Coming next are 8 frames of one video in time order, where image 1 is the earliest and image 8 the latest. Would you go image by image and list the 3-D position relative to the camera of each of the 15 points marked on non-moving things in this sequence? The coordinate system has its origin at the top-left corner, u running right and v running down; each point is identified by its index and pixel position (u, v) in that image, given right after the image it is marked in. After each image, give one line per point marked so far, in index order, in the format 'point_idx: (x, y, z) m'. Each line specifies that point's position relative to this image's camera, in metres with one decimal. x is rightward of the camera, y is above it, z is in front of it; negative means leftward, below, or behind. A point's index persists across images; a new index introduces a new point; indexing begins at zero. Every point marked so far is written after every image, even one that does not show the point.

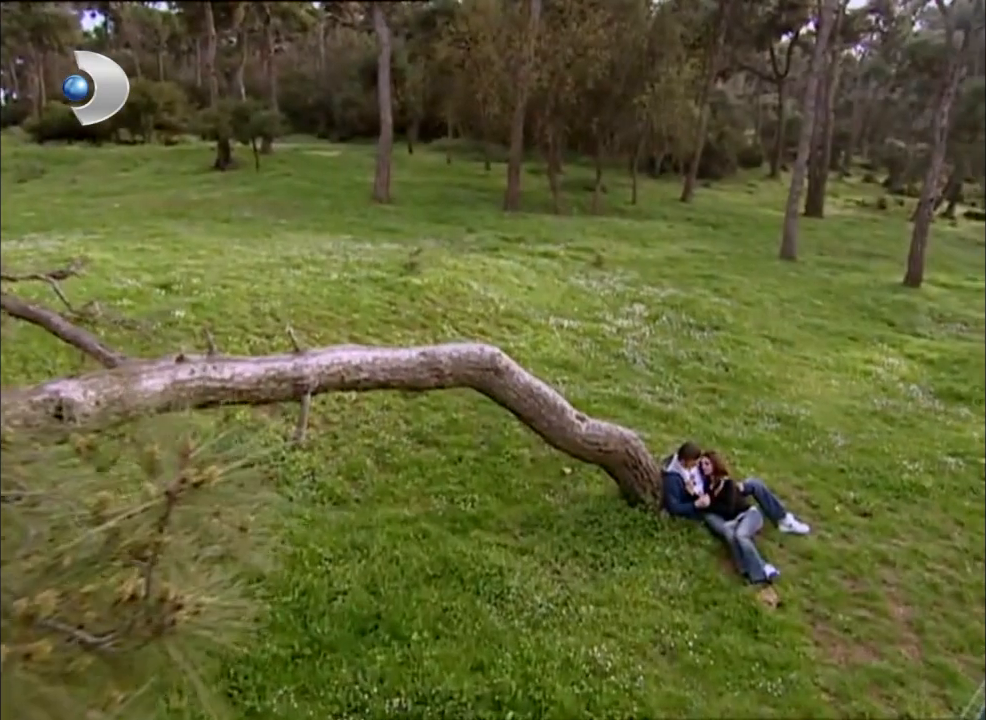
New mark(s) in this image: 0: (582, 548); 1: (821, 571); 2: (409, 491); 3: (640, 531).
0: (+0.9, -1.9, +7.2) m
1: (+3.3, -2.1, +7.1) m
2: (-1.0, -1.6, +8.6) m
3: (+1.5, -1.8, +7.4) m
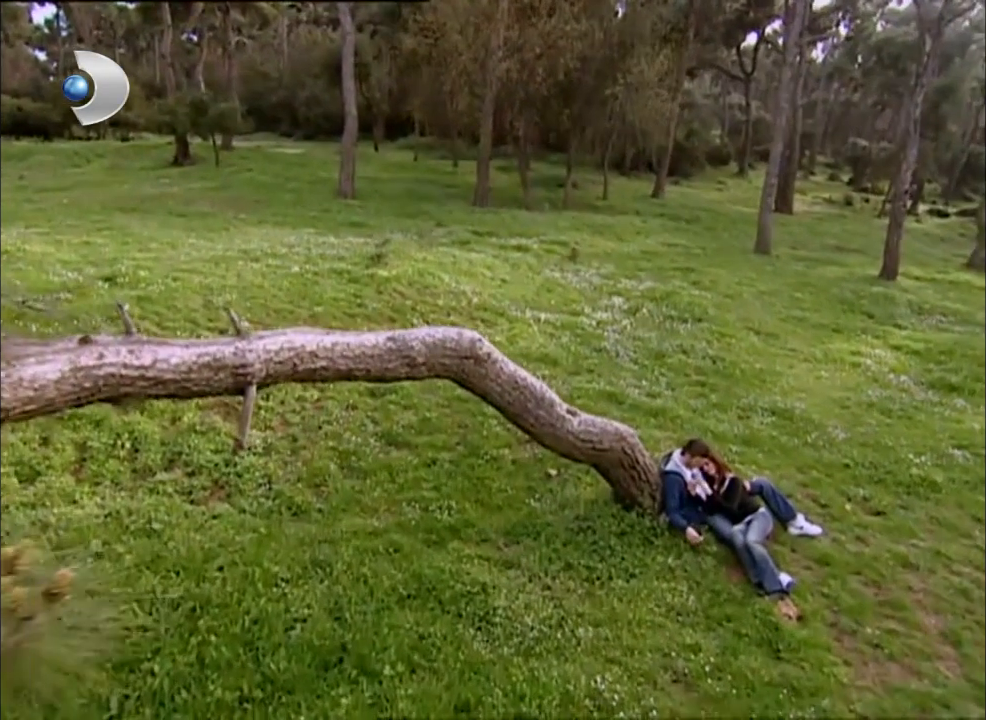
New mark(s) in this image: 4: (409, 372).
0: (+0.7, -1.8, +6.4) m
1: (+3.2, -2.0, +6.4) m
2: (-1.2, -1.5, +7.7) m
3: (+1.3, -1.7, +6.6) m
4: (-0.7, -0.1, +5.4) m
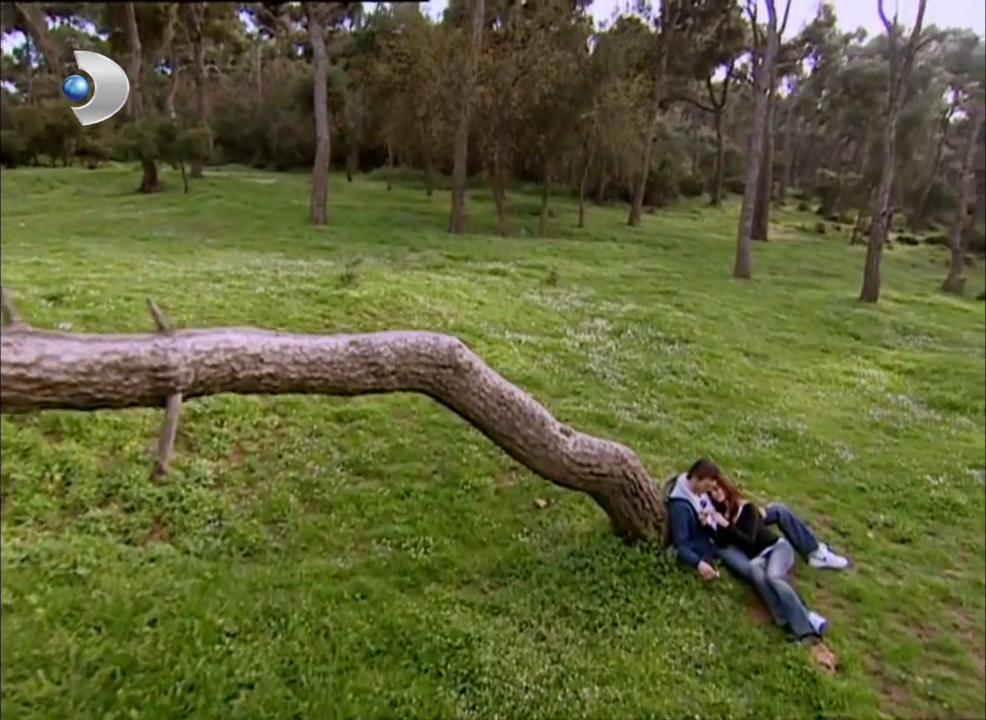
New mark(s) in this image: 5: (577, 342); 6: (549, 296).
0: (+0.6, -1.9, +5.5) m
1: (+3.0, -2.0, +5.6) m
2: (-1.4, -1.7, +6.7) m
3: (+1.2, -1.8, +5.7) m
4: (-0.8, -0.1, +4.6) m
5: (+1.6, +0.3, +13.4) m
6: (+1.3, +1.5, +17.3) m
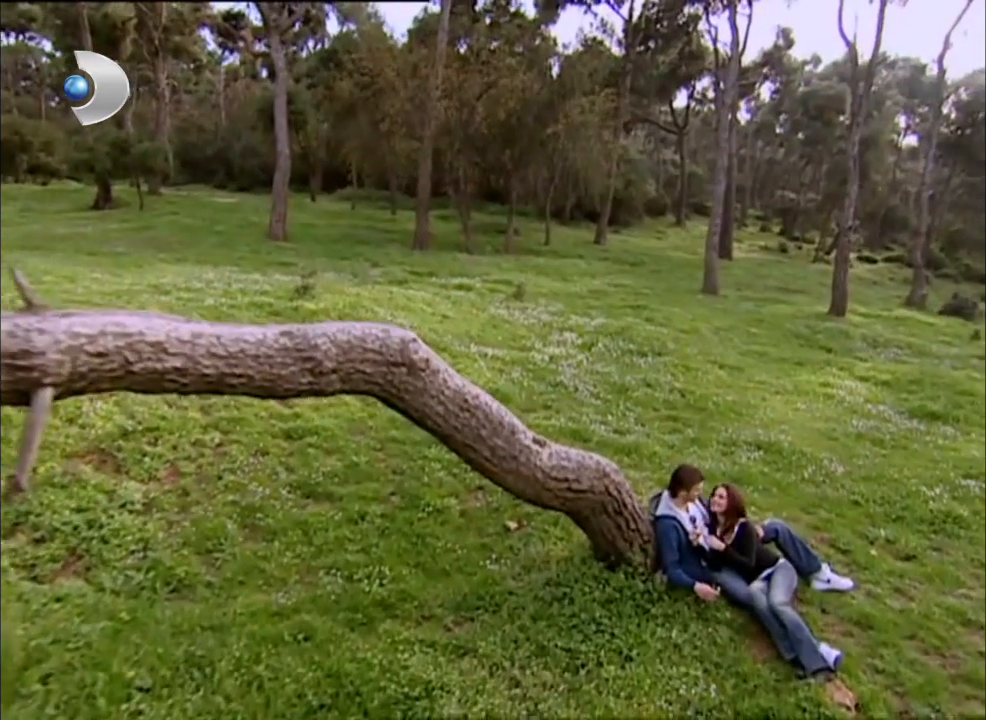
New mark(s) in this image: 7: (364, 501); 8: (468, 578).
0: (+0.4, -1.9, +4.8) m
1: (+2.8, -2.0, +4.9) m
2: (-1.7, -1.7, +5.9) m
3: (+1.0, -1.8, +5.0) m
4: (-1.0, -0.1, +3.8) m
5: (+0.9, +0.1, +12.8) m
6: (+0.5, +1.2, +16.7) m
7: (-1.2, -1.4, +6.9) m
8: (-0.2, -1.7, +5.7) m
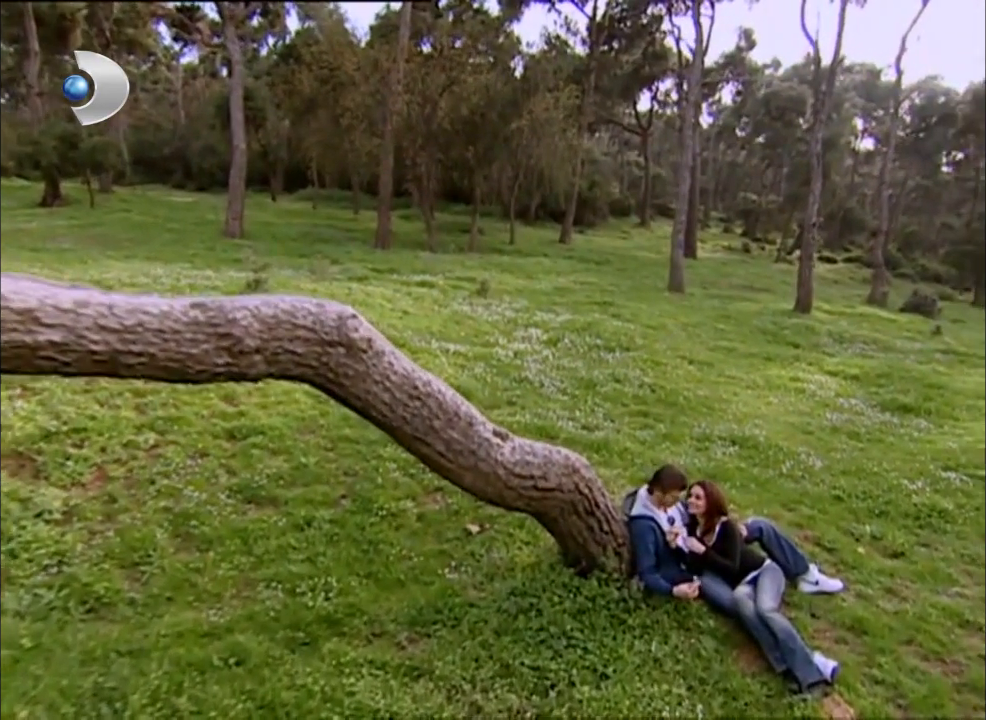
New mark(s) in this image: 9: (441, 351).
0: (+0.1, -1.8, +4.3) m
1: (+2.5, -1.9, +4.5) m
2: (-2.0, -1.6, +5.3) m
3: (+0.7, -1.6, +4.5) m
4: (-1.2, 0.0, +3.2) m
5: (+0.3, +0.2, +12.3) m
6: (-0.3, +1.2, +16.2) m
7: (-1.6, -1.3, +6.3) m
8: (-0.5, -1.7, +5.2) m
9: (-0.8, +0.1, +11.4) m
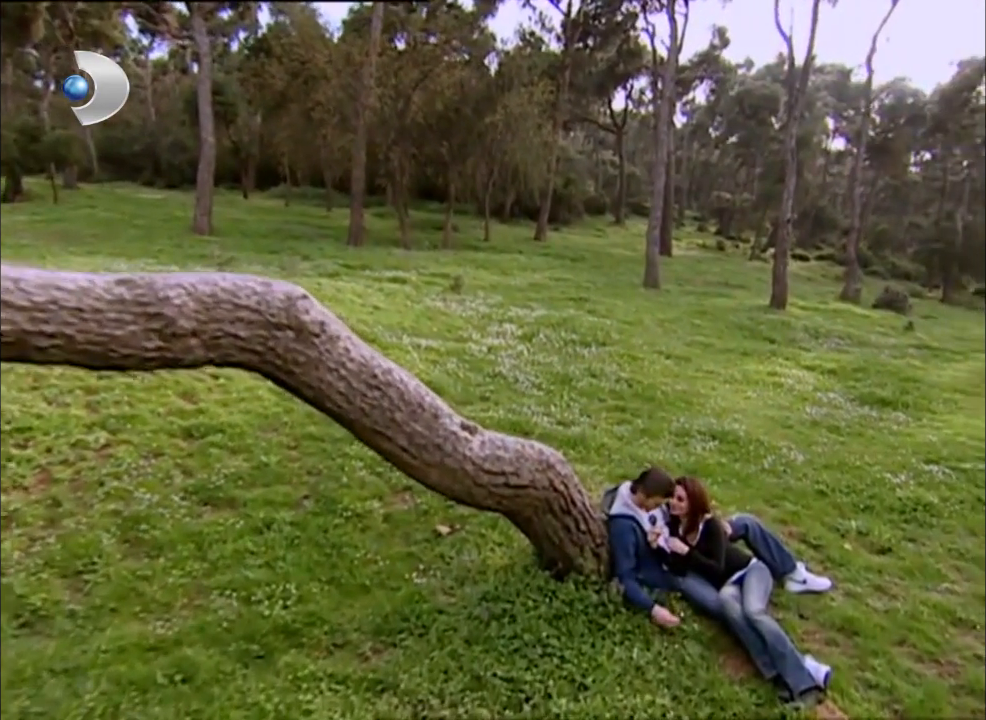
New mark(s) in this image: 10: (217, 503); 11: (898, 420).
0: (0.0, -1.7, +3.9) m
1: (+2.4, -1.8, +4.3) m
2: (-2.2, -1.6, +4.9) m
3: (+0.5, -1.6, +4.2) m
4: (-1.3, 0.0, +2.9) m
5: (-0.1, +0.2, +12.0) m
6: (-0.9, +1.3, +15.9) m
7: (-1.8, -1.2, +5.9) m
8: (-0.7, -1.6, +4.8) m
9: (-1.2, +0.2, +11.0) m
10: (-2.3, -1.2, +6.0) m
11: (+5.9, -0.9, +10.4) m
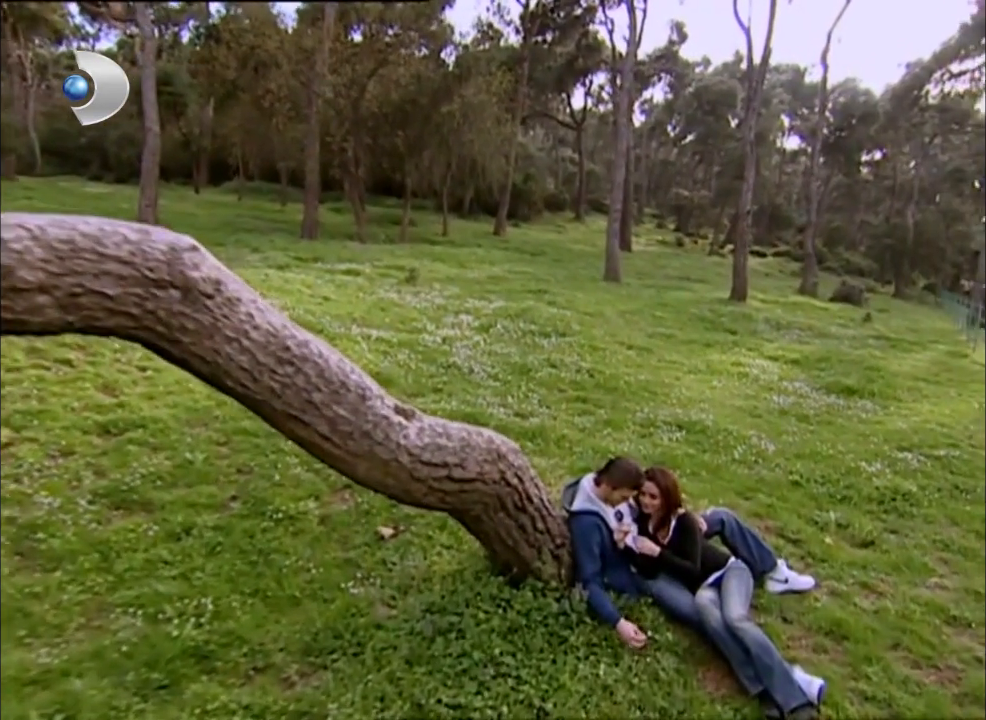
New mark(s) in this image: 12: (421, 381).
0: (-0.3, -1.6, +3.4) m
1: (+2.1, -1.6, +3.8) m
2: (-2.5, -1.5, +4.2) m
3: (+0.2, -1.4, +3.7) m
4: (-1.6, +0.2, +2.2) m
5: (-0.8, +0.4, +11.4) m
6: (-1.8, +1.4, +15.2) m
7: (-2.2, -1.1, +5.2) m
8: (-1.0, -1.5, +4.2) m
9: (-1.9, +0.3, +10.4) m
10: (-2.7, -1.1, +5.3) m
11: (+5.3, -0.7, +10.1) m
12: (-0.9, -0.3, +8.7) m
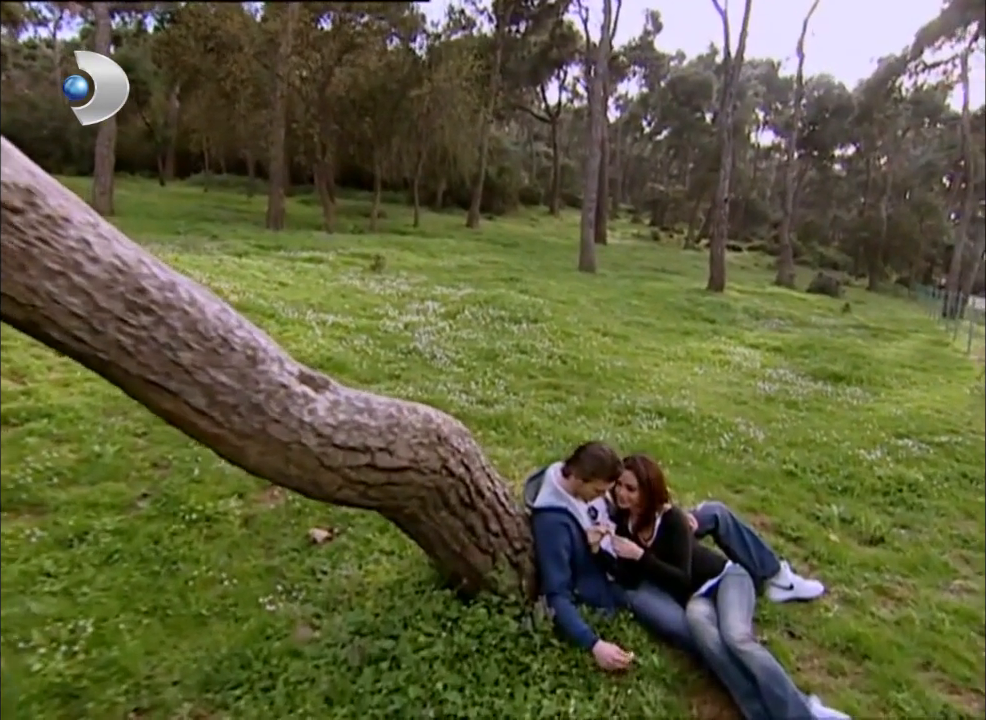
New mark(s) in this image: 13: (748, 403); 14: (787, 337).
0: (-0.5, -1.4, +2.6) m
1: (+1.9, -1.4, +3.1) m
2: (-2.7, -1.3, +3.4) m
3: (0.0, -1.3, +2.9) m
4: (-1.7, +0.3, +1.4) m
5: (-1.3, +0.6, +10.6) m
6: (-2.4, +1.6, +14.4) m
7: (-2.5, -0.9, +4.4) m
8: (-1.2, -1.3, +3.4) m
9: (-2.3, +0.5, +9.5) m
10: (-3.0, -0.9, +4.5) m
11: (+4.9, -0.5, +9.6) m
12: (-1.3, -0.1, +7.9) m
13: (+3.0, -0.5, +8.3) m
14: (+6.3, +0.5, +15.4) m
